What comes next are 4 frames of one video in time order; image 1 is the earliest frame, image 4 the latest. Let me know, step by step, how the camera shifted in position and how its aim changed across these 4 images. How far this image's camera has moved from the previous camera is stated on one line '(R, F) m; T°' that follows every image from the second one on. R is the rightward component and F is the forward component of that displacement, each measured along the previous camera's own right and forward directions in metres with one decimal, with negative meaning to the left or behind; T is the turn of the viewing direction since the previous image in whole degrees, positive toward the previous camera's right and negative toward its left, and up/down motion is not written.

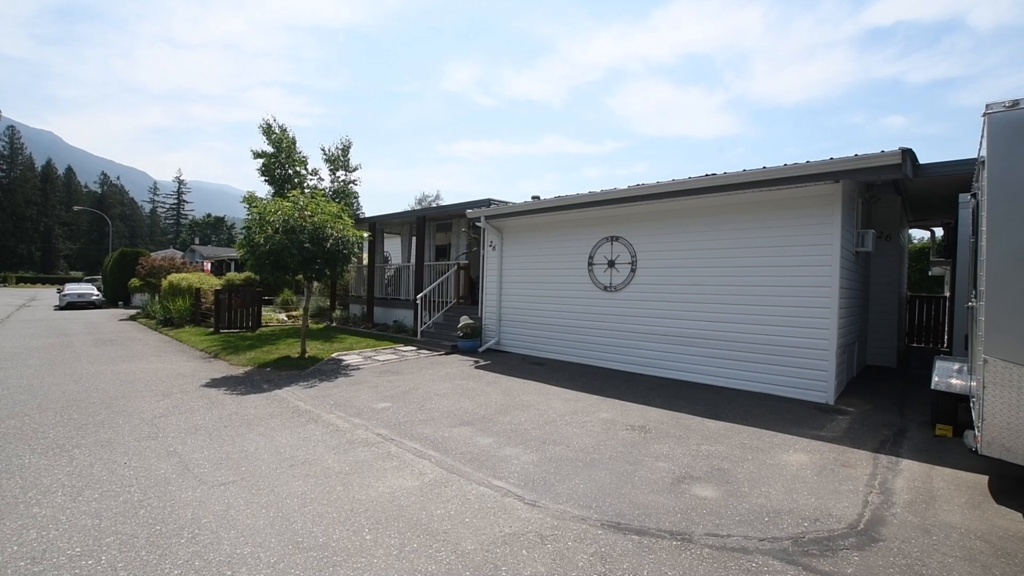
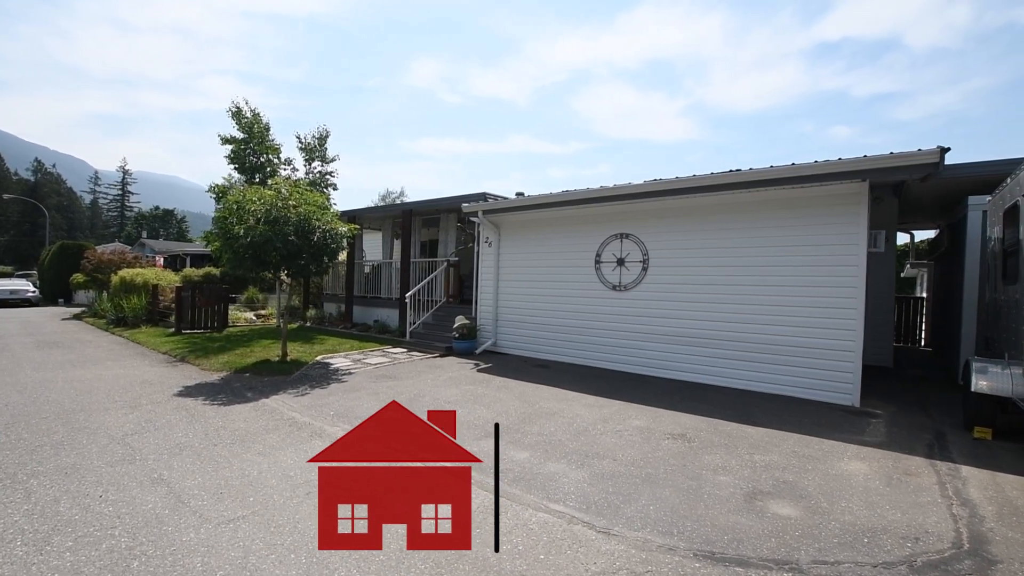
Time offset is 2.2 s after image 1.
(-0.7, +0.5) m; +5°
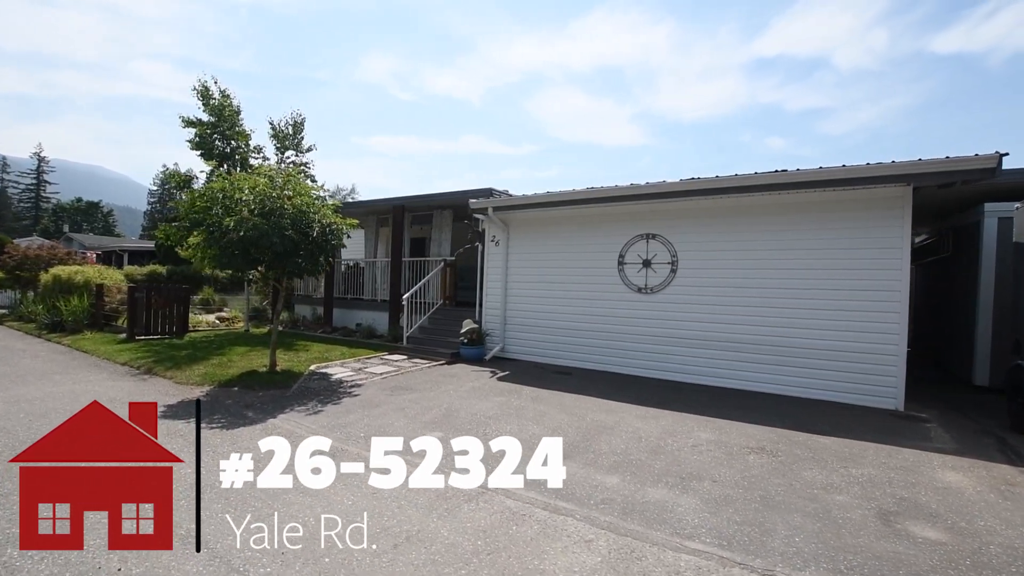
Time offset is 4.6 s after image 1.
(-1.2, +0.6) m; +6°
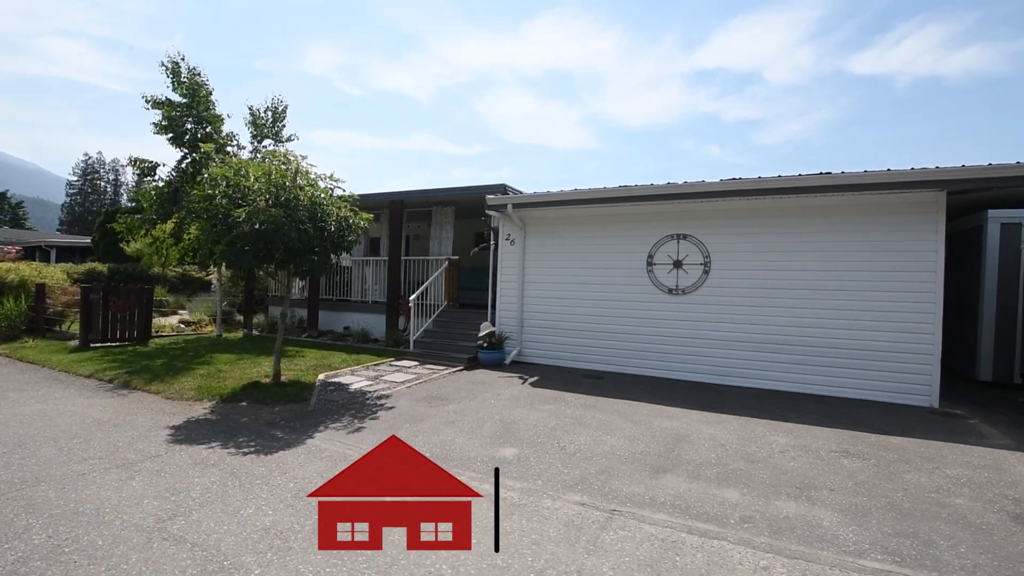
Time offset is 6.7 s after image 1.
(-1.3, +0.5) m; +7°
